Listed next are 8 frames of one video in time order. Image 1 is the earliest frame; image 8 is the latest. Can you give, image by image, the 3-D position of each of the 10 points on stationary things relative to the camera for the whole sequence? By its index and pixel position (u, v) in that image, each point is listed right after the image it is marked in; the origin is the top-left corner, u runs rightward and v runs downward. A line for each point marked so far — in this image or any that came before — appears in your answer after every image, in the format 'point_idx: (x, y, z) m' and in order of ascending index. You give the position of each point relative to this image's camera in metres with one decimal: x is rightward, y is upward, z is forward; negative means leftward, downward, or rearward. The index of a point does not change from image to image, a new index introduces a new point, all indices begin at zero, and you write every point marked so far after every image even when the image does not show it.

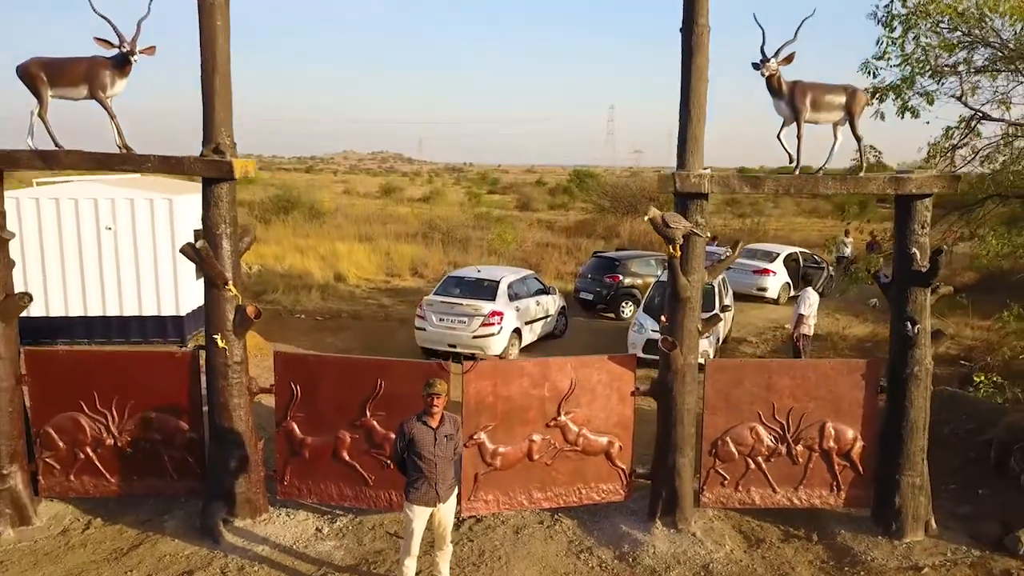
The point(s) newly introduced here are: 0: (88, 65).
0: (-3.0, +1.6, +5.3) m
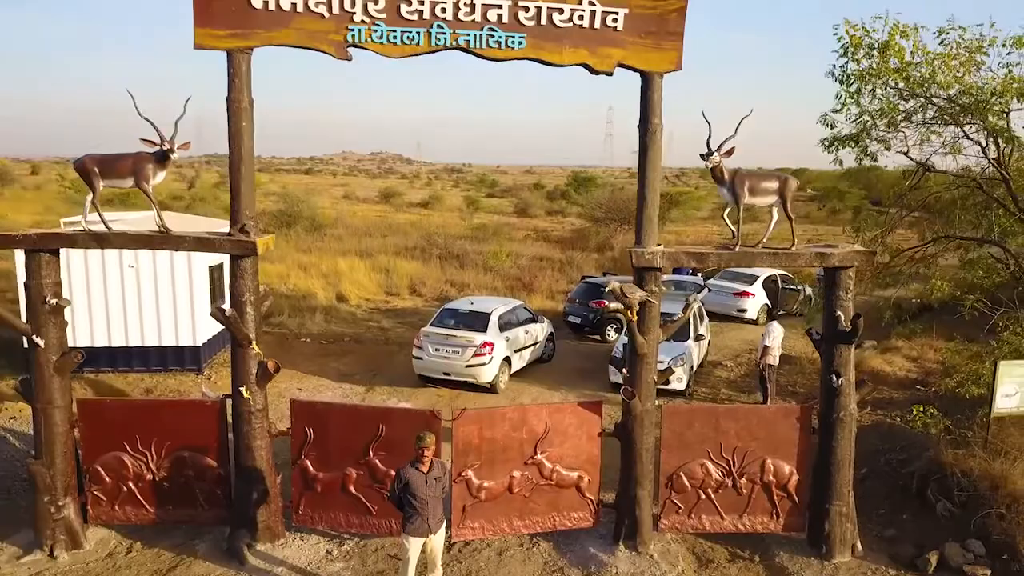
0: (-3.1, +1.1, +6.2) m
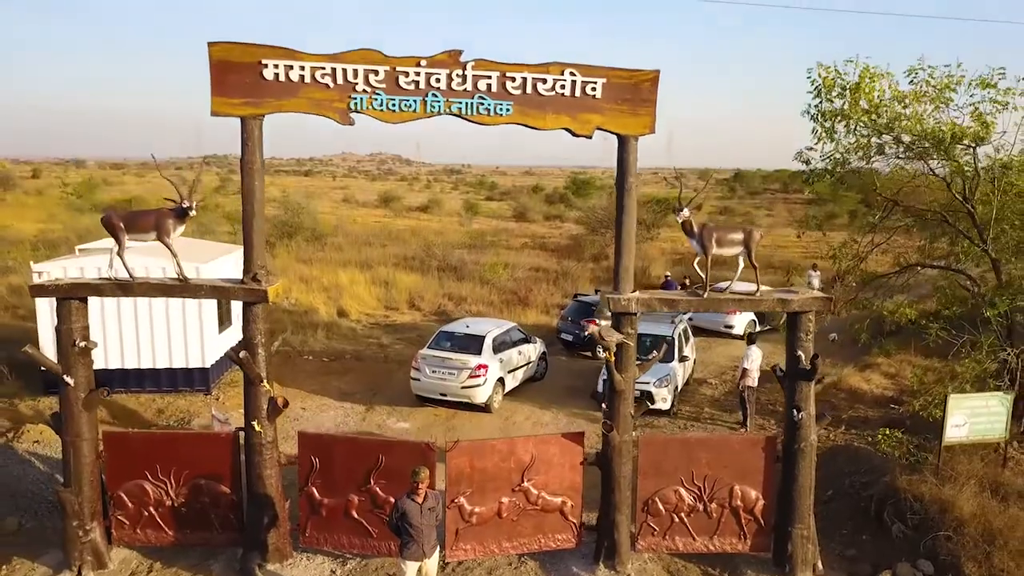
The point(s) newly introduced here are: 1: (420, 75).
0: (-3.3, +0.6, +6.8) m
1: (-0.8, +1.9, +6.7) m
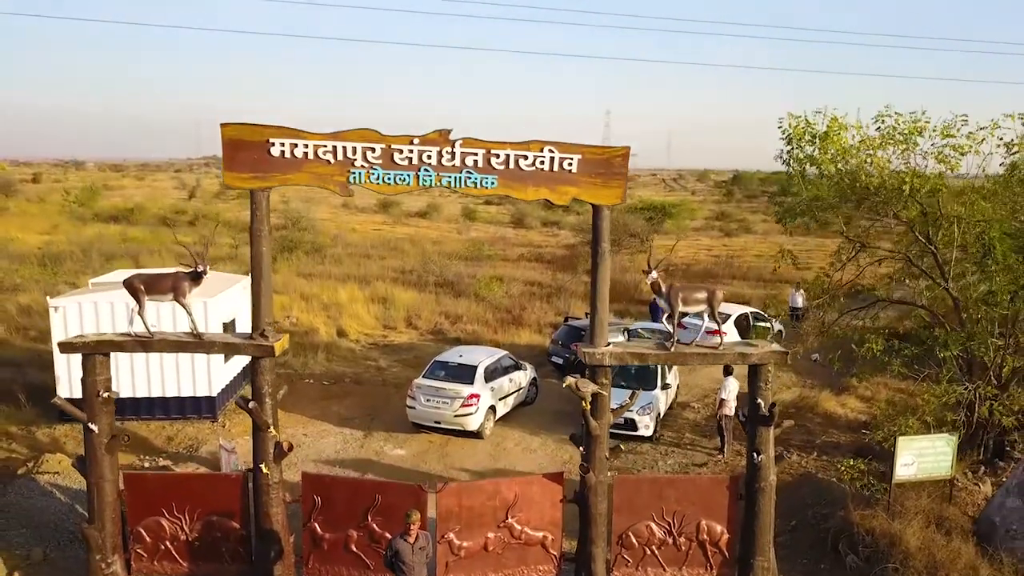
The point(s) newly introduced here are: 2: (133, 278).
0: (-3.4, +0.1, +7.5) m
1: (-1.0, +1.4, +7.4) m
2: (-3.8, +0.1, +7.4) m
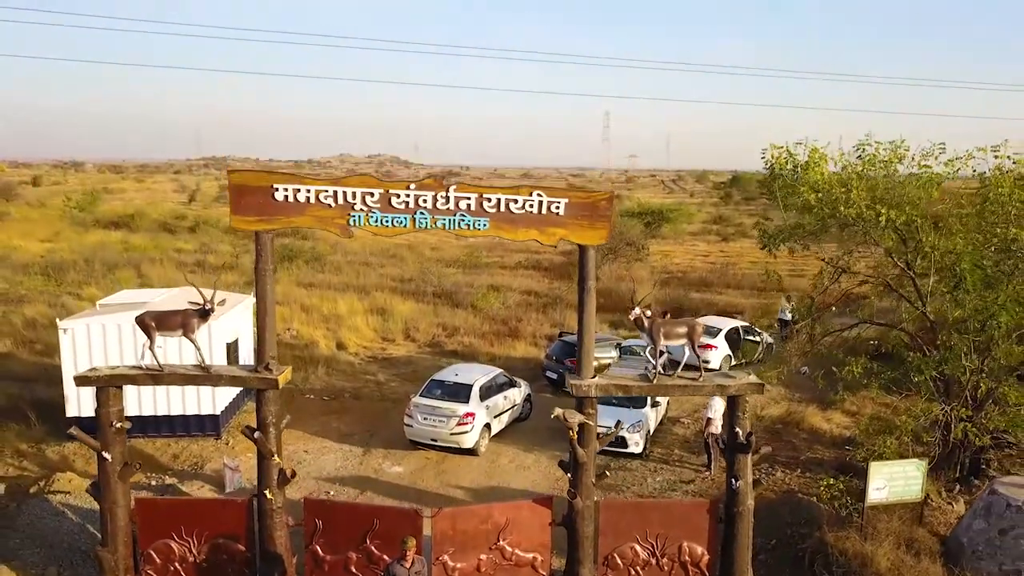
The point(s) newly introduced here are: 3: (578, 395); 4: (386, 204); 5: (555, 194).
0: (-3.5, -0.3, +7.9) m
1: (-1.1, +1.0, +7.9) m
2: (-3.9, -0.3, +7.9) m
3: (+0.7, -1.2, +8.0) m
4: (-1.3, +0.9, +7.9) m
5: (+0.5, +1.0, +8.0) m
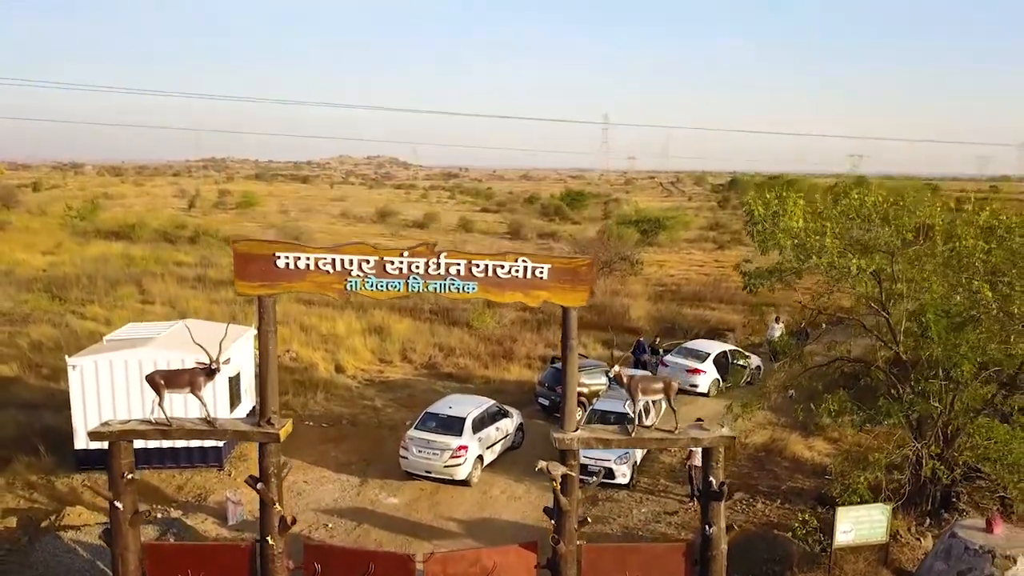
0: (-3.7, -1.0, +8.5) m
1: (-1.2, +0.3, +8.4) m
2: (-4.0, -1.0, +8.4) m
3: (+0.6, -1.8, +8.6) m
4: (-1.5, +0.2, +8.4) m
5: (+0.3, +0.3, +8.5) m
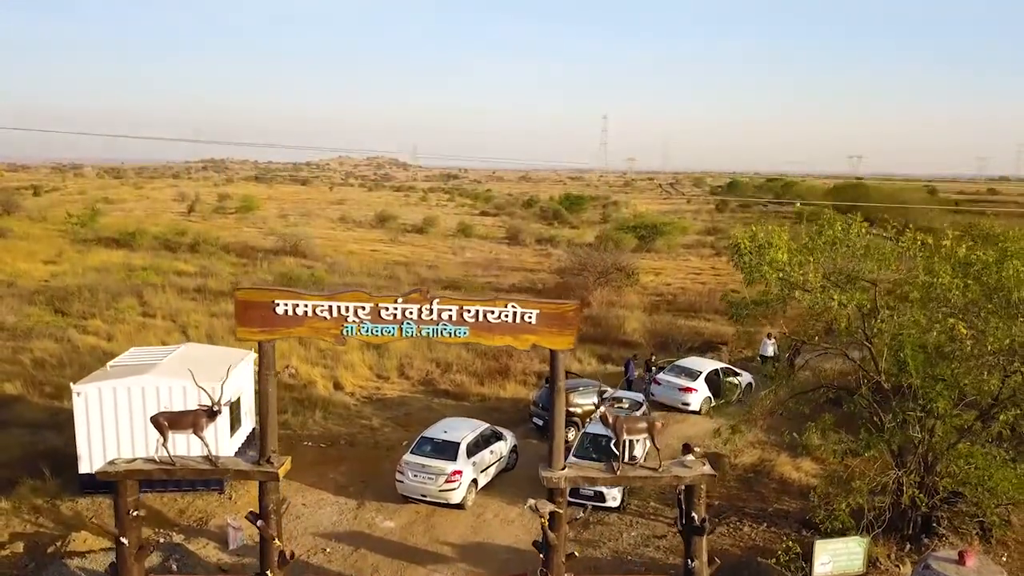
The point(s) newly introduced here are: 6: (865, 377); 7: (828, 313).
0: (-3.8, -1.5, +8.8) m
1: (-1.4, -0.3, +8.8) m
2: (-4.1, -1.5, +8.7) m
3: (+0.4, -2.4, +8.9) m
4: (-1.6, -0.3, +8.8) m
5: (+0.2, -0.2, +8.9) m
6: (+6.2, -1.5, +13.1) m
7: (+5.3, -0.4, +12.6) m
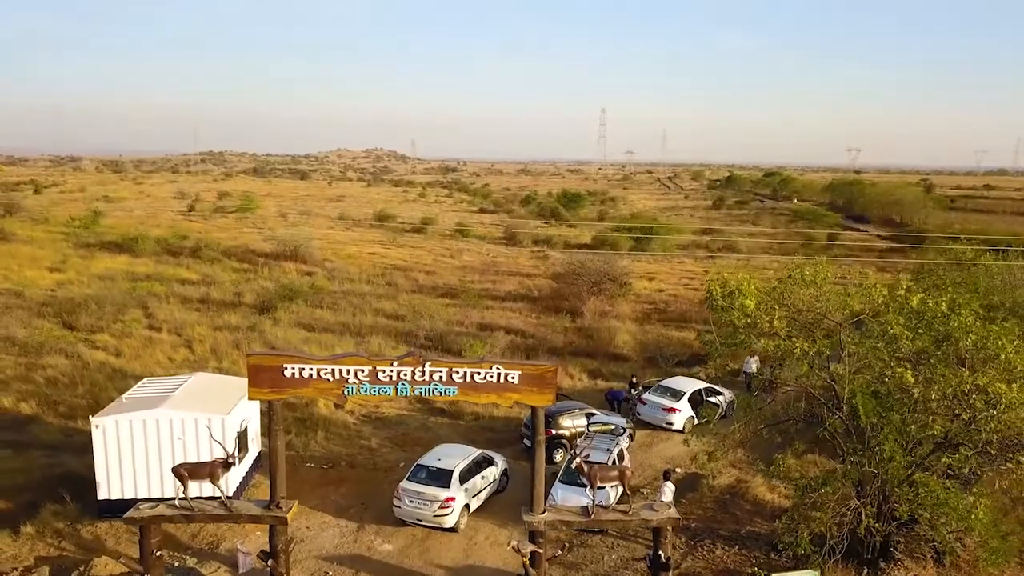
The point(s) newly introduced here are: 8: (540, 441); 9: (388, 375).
0: (-4.0, -2.4, +9.8) m
1: (-1.6, -1.1, +9.8) m
2: (-4.3, -2.3, +9.8) m
3: (+0.2, -3.2, +10.0) m
4: (-1.8, -1.2, +9.8) m
5: (0.0, -1.1, +9.9) m
6: (+6.0, -2.3, +14.1) m
7: (+5.1, -1.2, +13.6) m
8: (+0.4, -2.1, +10.1) m
9: (-1.6, -1.2, +9.8) m
